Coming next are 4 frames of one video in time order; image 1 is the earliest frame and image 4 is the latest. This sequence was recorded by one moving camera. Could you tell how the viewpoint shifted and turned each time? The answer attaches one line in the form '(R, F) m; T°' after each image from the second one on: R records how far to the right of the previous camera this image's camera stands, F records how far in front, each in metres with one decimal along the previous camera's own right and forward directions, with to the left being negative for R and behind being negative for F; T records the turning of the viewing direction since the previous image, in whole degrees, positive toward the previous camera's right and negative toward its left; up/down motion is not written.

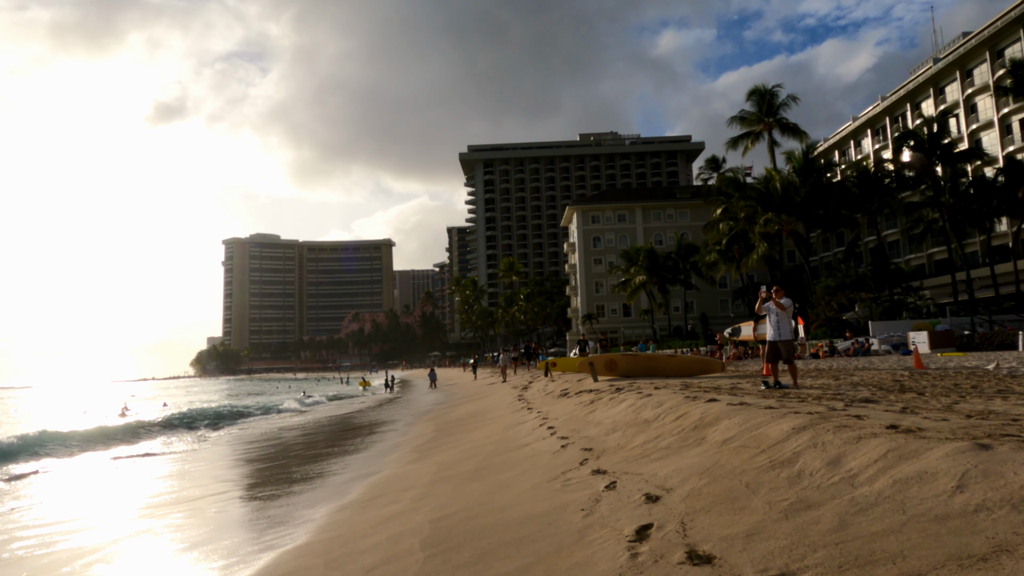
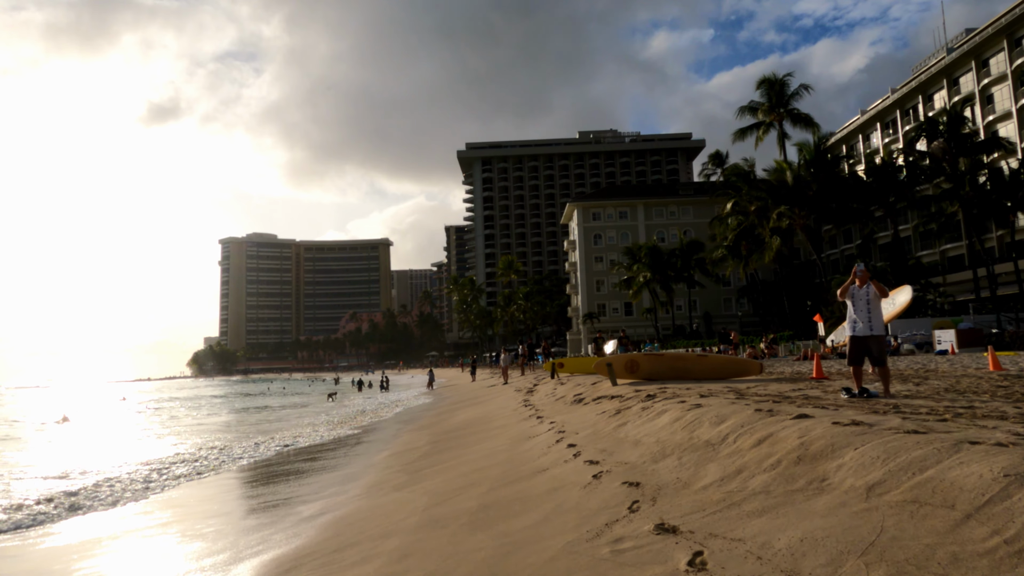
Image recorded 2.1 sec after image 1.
(-0.1, +1.7) m; 0°
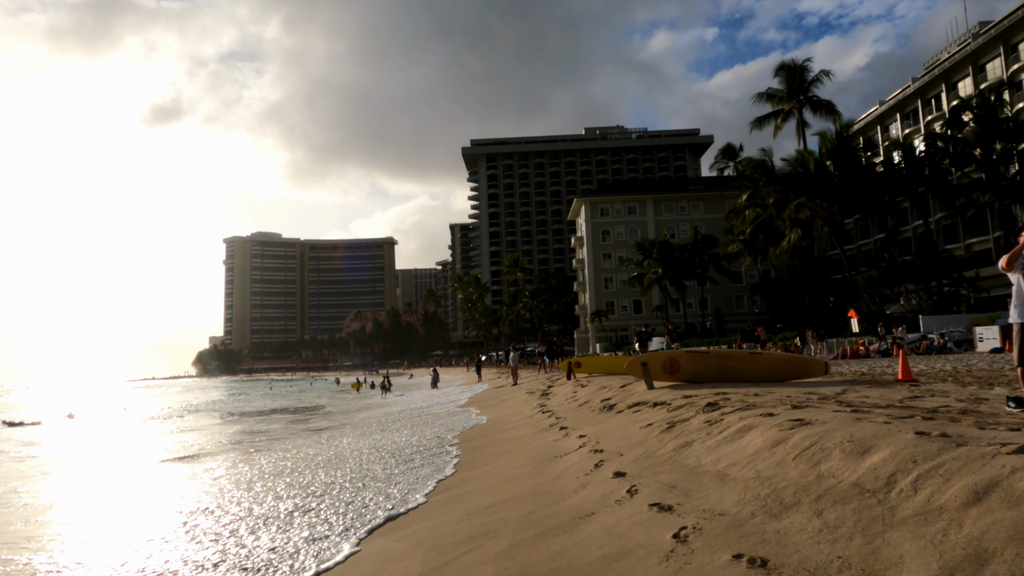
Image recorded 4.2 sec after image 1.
(-0.2, +1.8) m; 0°
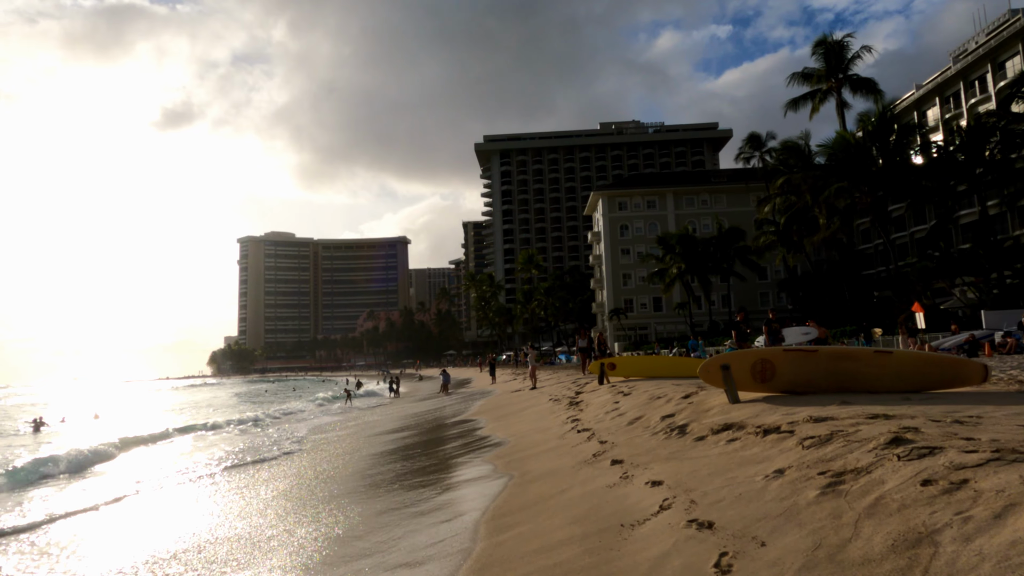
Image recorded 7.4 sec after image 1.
(-0.2, +2.7) m; -1°
